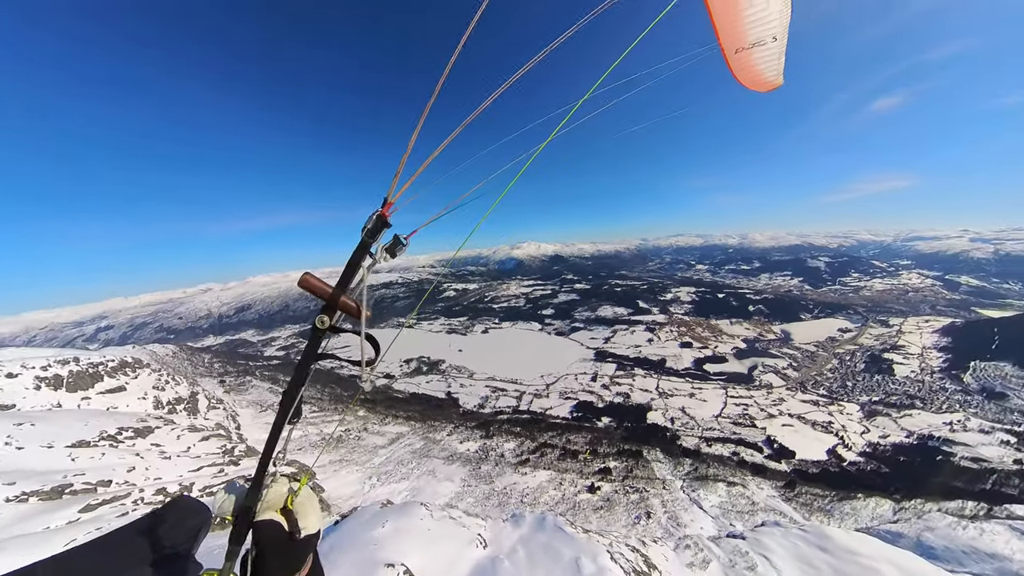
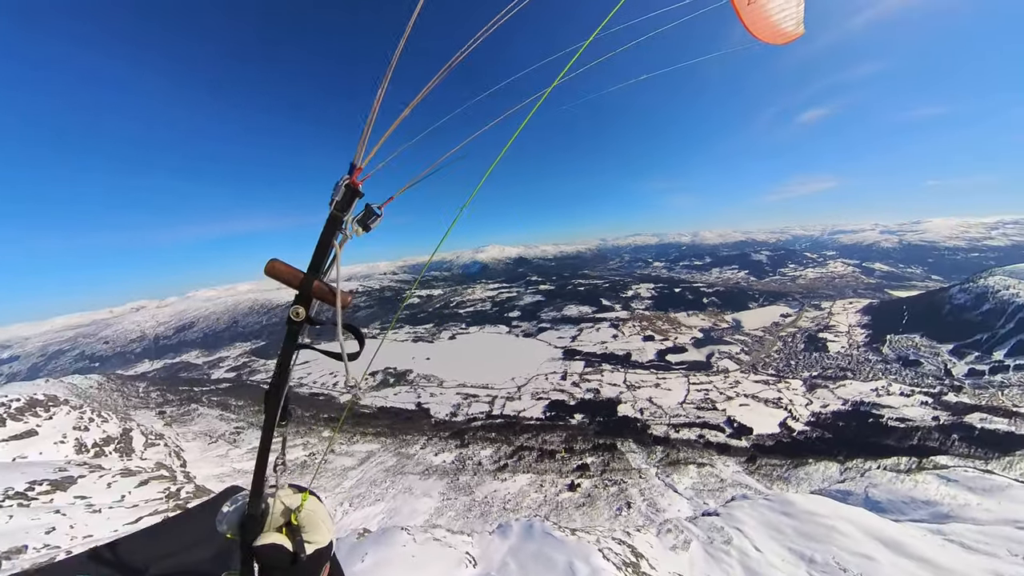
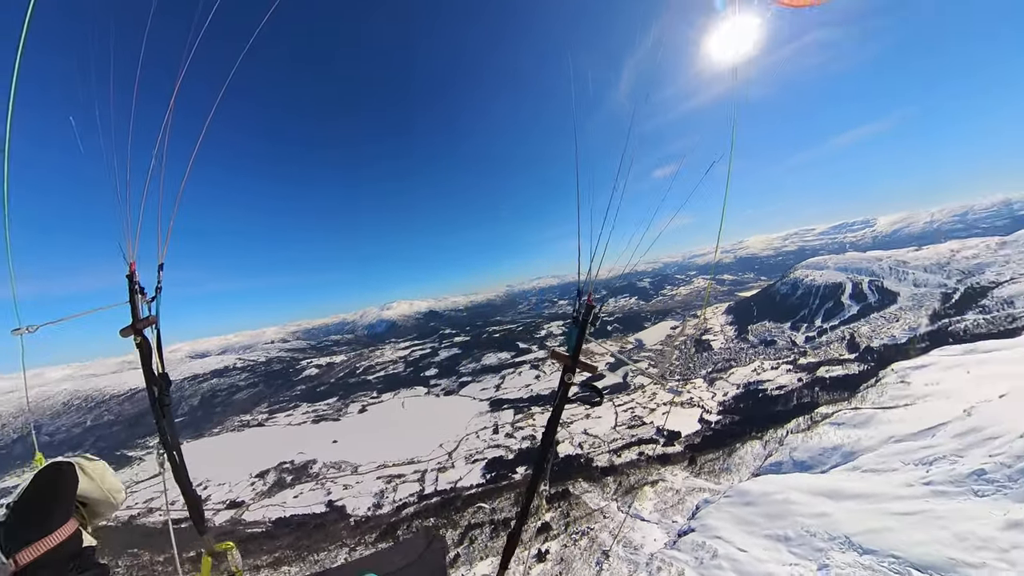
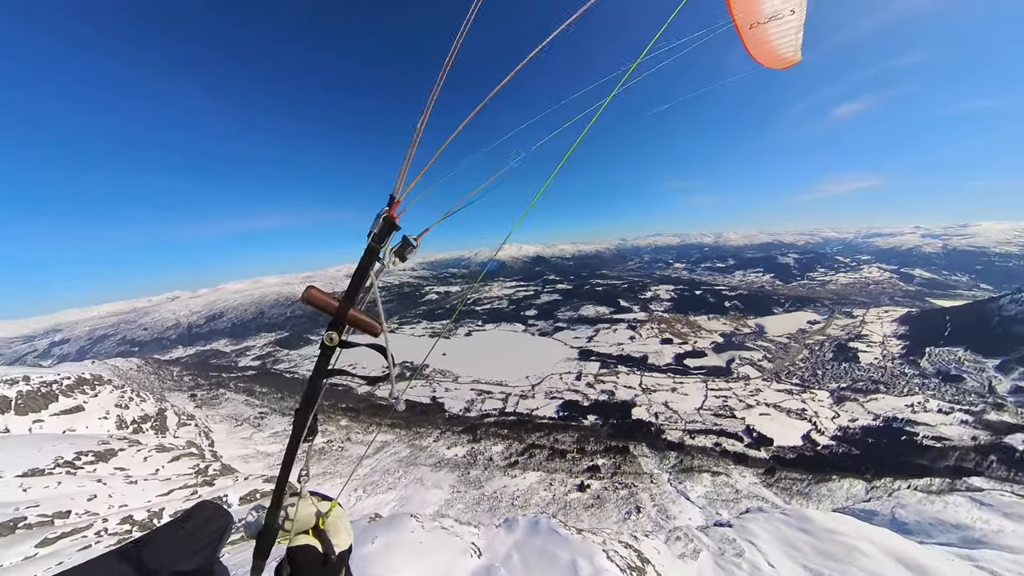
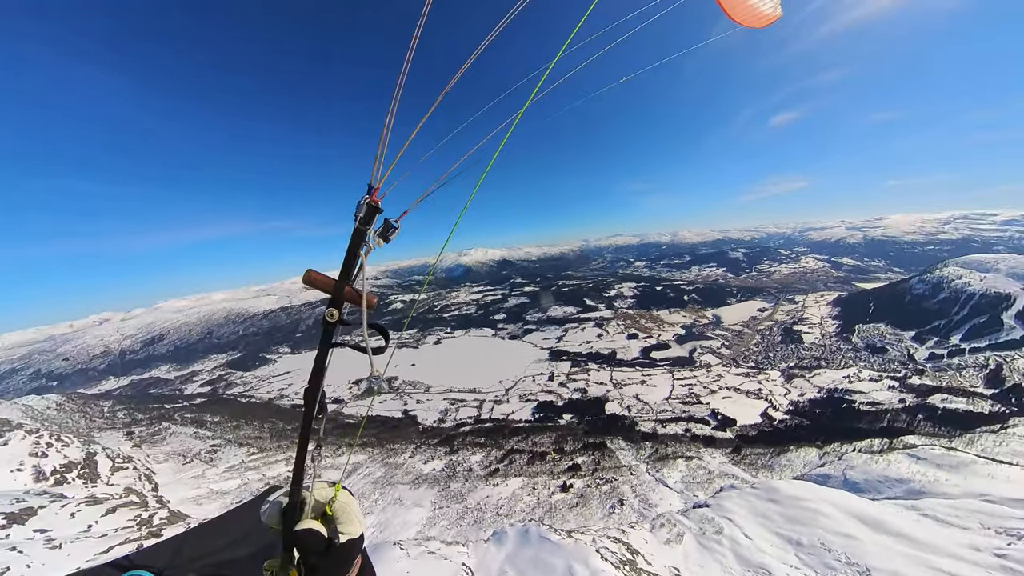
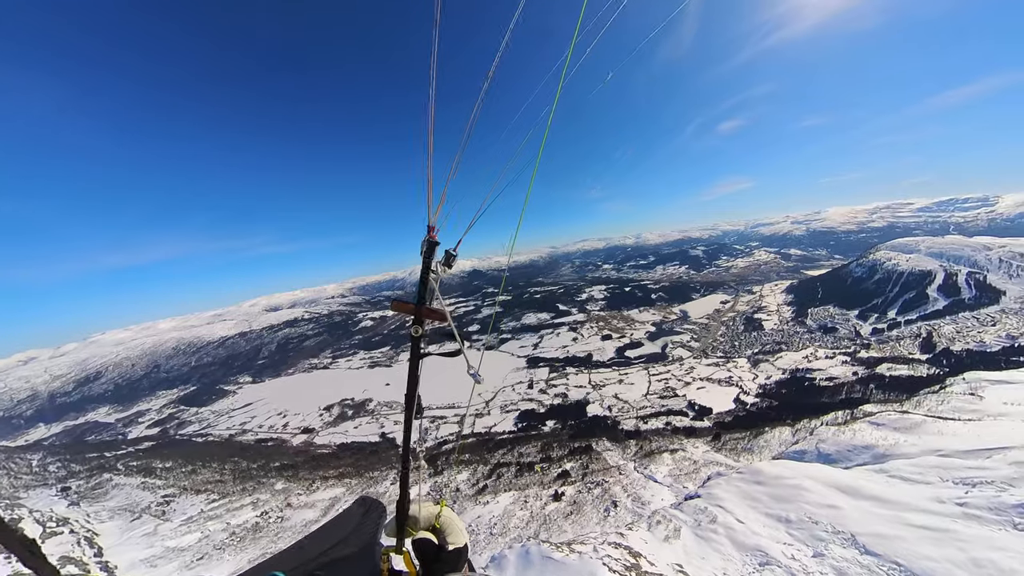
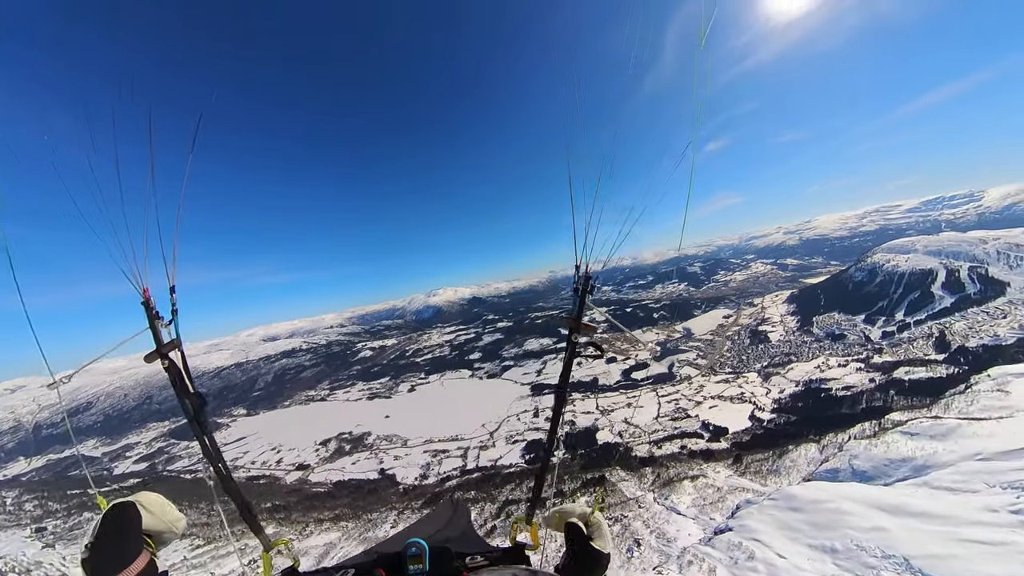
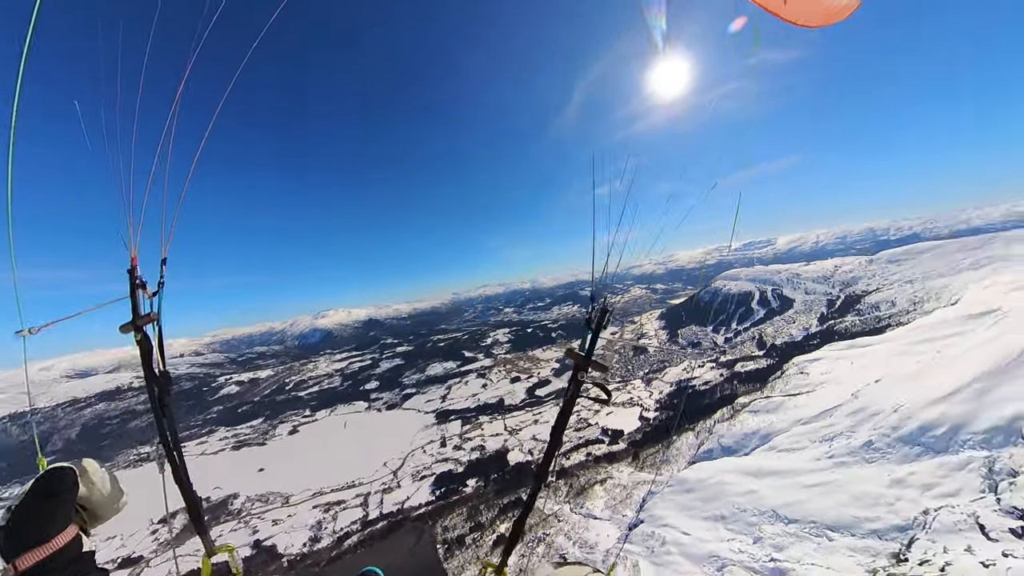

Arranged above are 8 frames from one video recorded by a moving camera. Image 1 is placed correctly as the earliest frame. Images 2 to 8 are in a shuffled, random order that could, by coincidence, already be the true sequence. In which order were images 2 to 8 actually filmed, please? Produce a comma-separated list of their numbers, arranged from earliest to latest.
4, 2, 5, 6, 7, 3, 8
